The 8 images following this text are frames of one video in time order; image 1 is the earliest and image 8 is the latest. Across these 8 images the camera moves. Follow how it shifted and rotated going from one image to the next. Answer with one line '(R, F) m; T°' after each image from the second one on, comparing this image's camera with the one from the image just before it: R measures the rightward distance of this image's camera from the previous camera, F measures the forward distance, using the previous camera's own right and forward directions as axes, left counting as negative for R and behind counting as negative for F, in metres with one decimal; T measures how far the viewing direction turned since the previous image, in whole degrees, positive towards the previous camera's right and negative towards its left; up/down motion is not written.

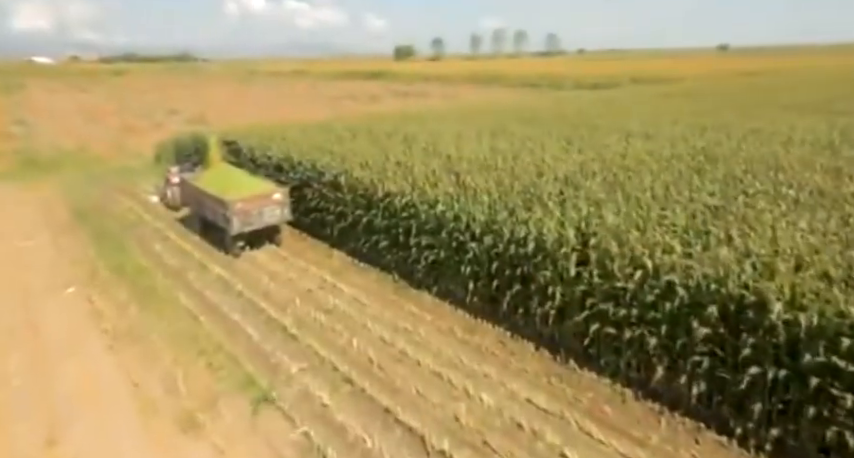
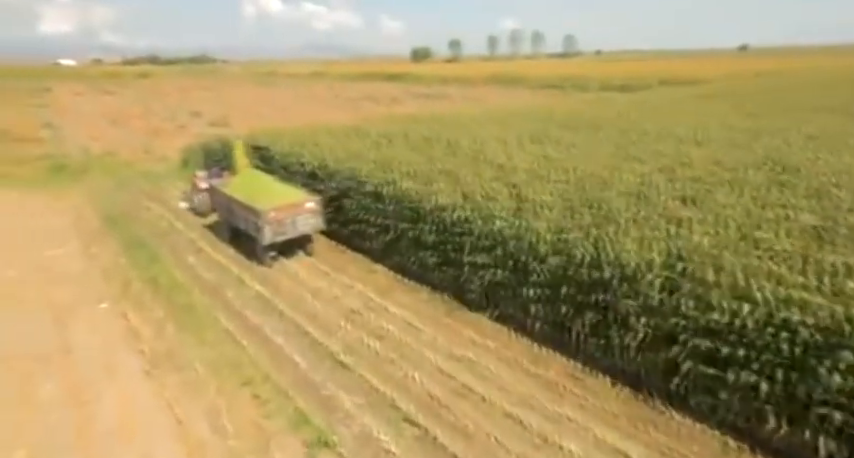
(-0.8, +0.8) m; -2°
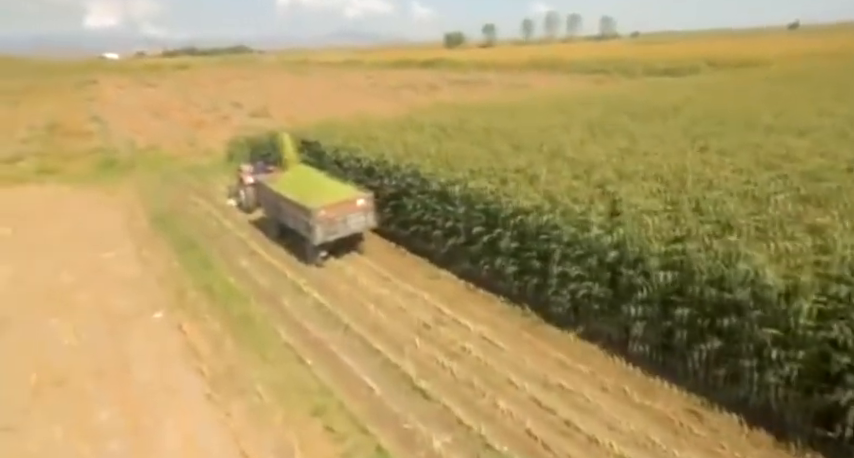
(-0.8, +0.9) m; -4°
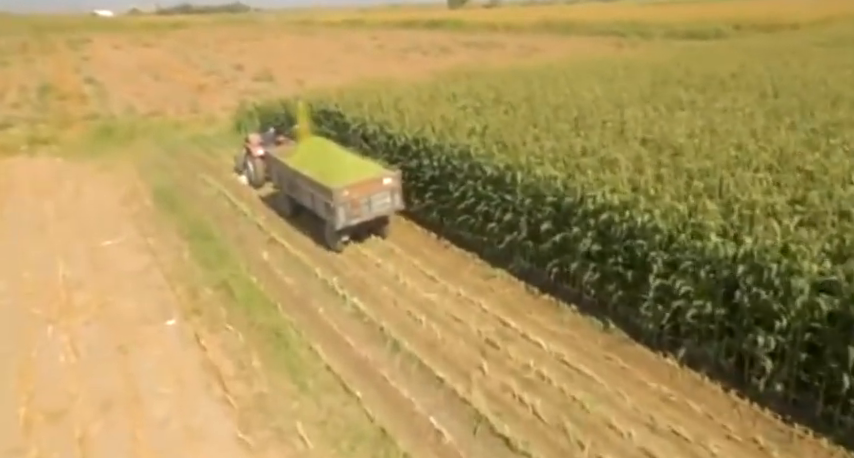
(-1.0, +1.5) m; 0°
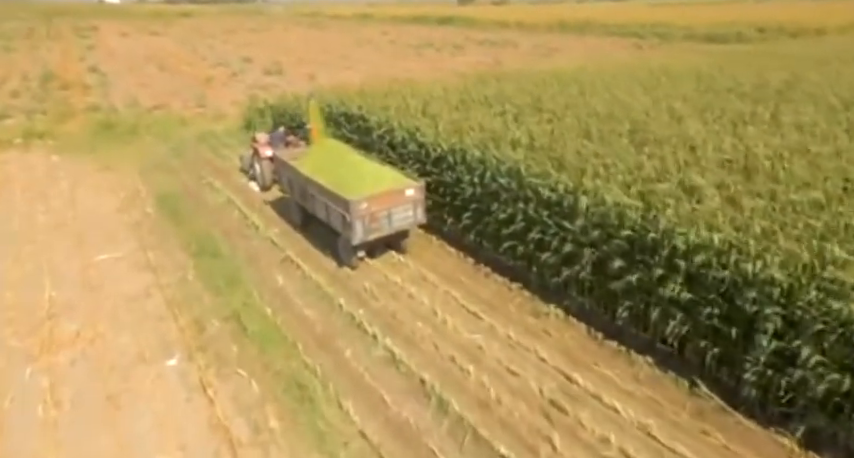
(-0.7, +1.3) m; 0°
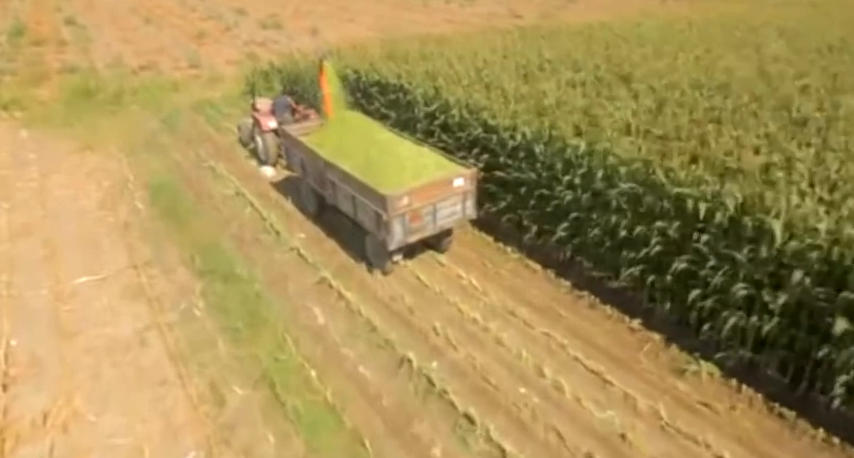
(-1.3, +2.4) m; +1°
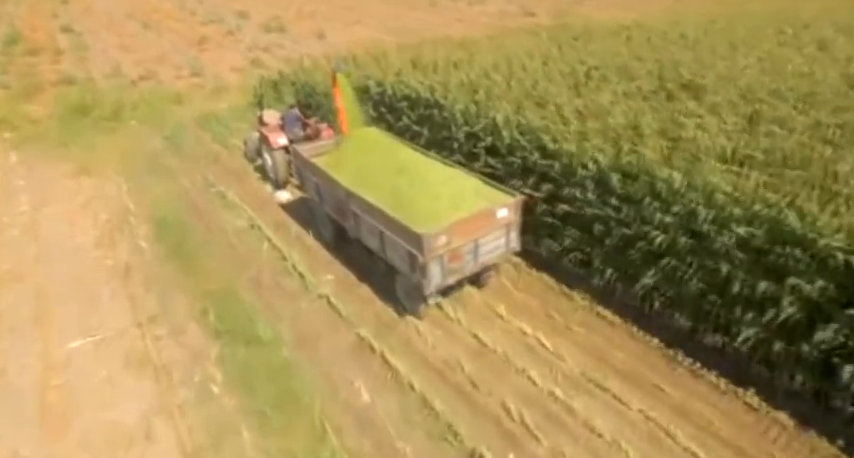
(-0.7, +1.2) m; 0°
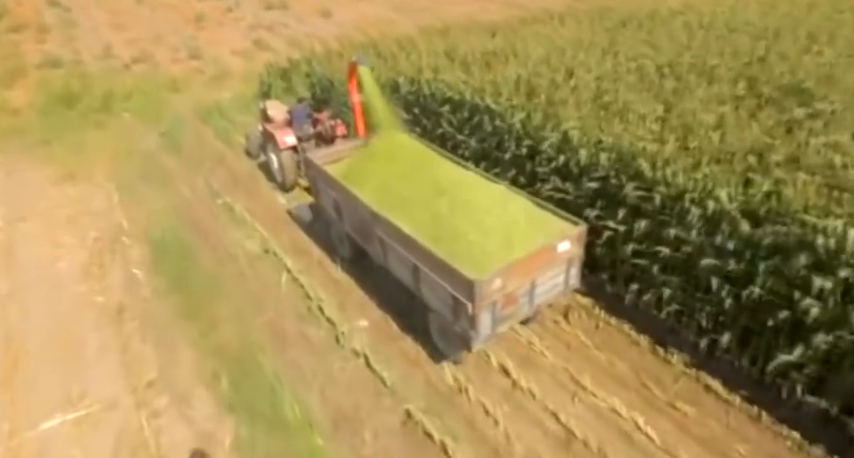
(-0.7, +1.4) m; 0°
